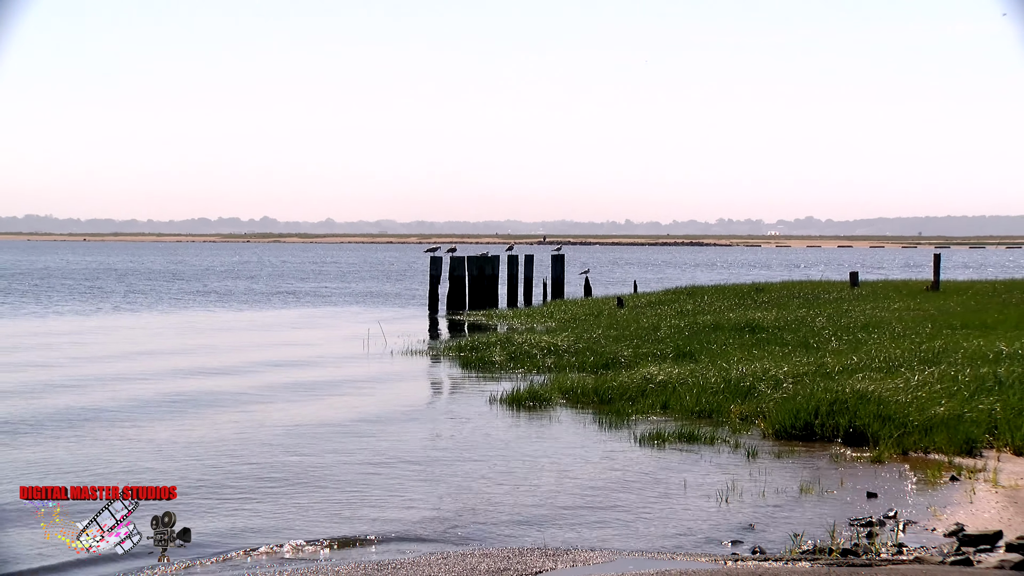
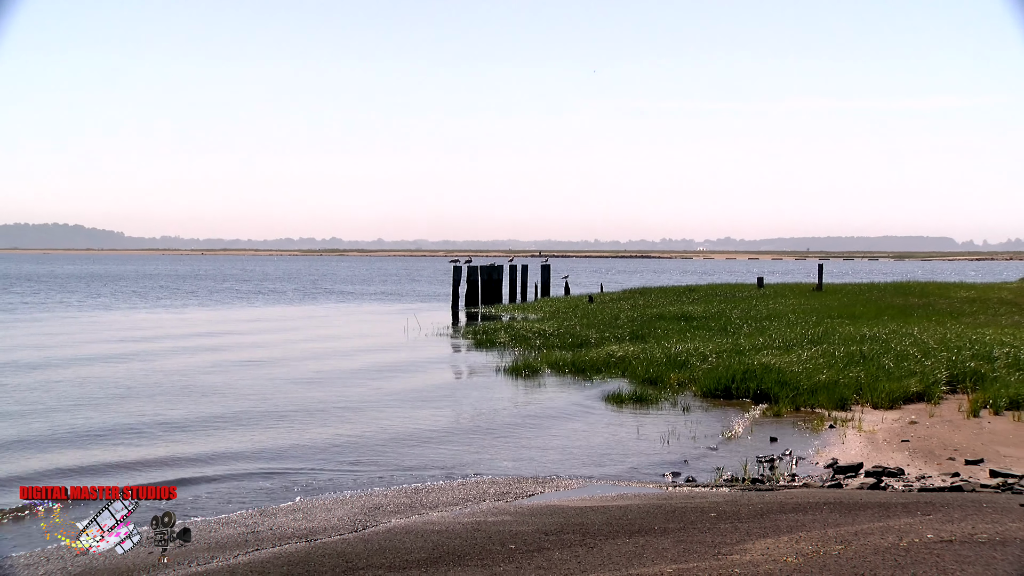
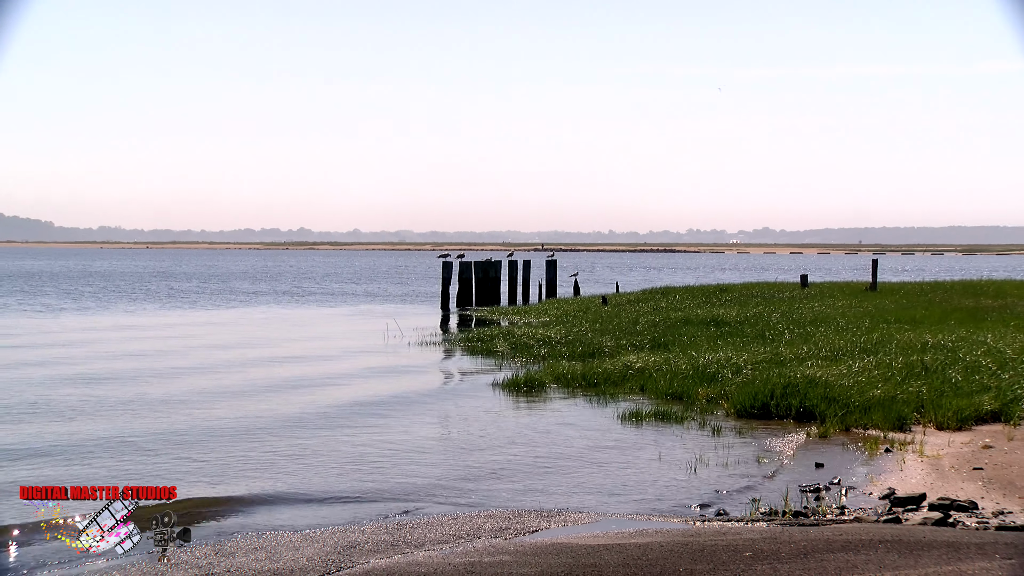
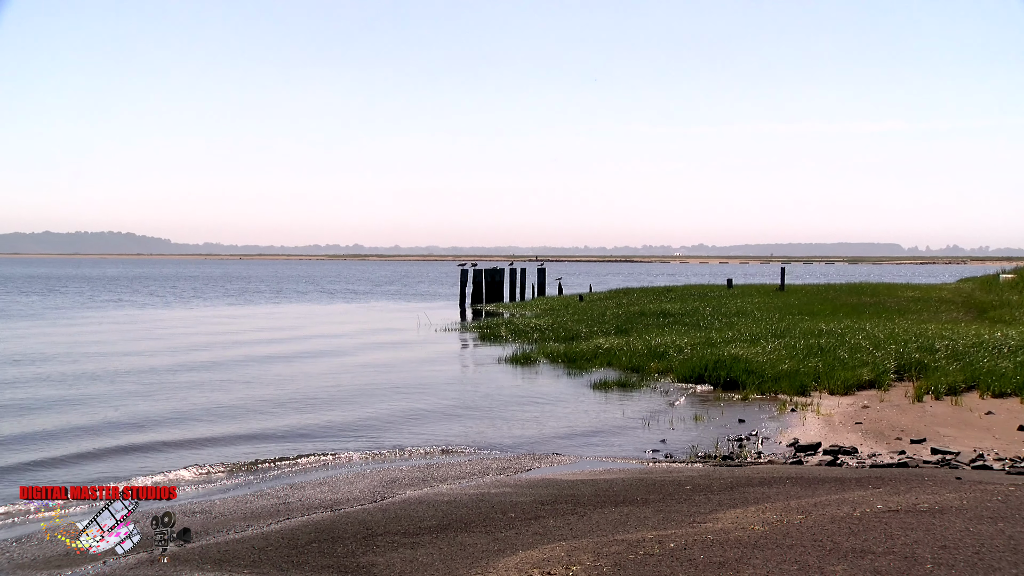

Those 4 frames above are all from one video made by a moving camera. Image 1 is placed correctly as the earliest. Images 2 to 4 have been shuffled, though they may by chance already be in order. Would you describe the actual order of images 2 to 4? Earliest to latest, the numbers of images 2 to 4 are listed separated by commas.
3, 2, 4
